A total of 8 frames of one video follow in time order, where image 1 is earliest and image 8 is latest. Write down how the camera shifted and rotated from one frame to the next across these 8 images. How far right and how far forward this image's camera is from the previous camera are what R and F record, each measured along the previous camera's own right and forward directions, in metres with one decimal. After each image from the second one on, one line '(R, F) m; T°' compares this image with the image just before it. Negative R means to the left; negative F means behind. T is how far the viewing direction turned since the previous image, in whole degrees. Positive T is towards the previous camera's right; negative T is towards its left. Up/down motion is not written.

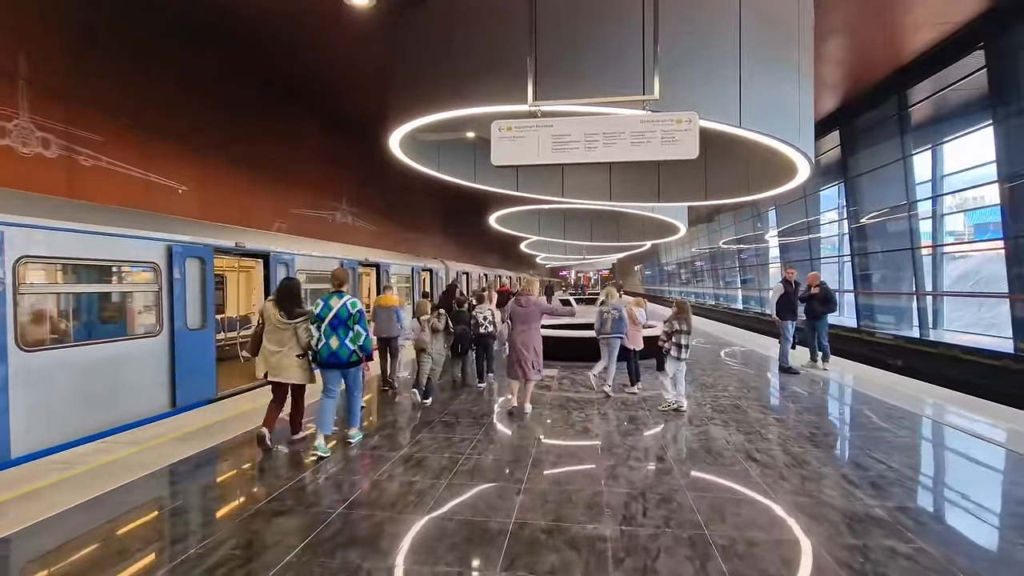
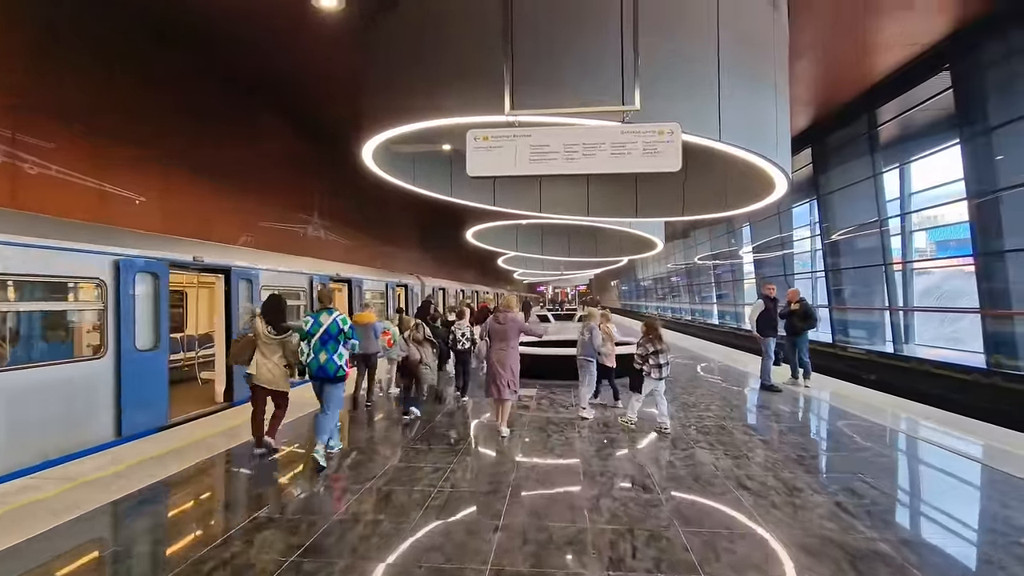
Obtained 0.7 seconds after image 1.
(0.0, +0.2) m; +2°
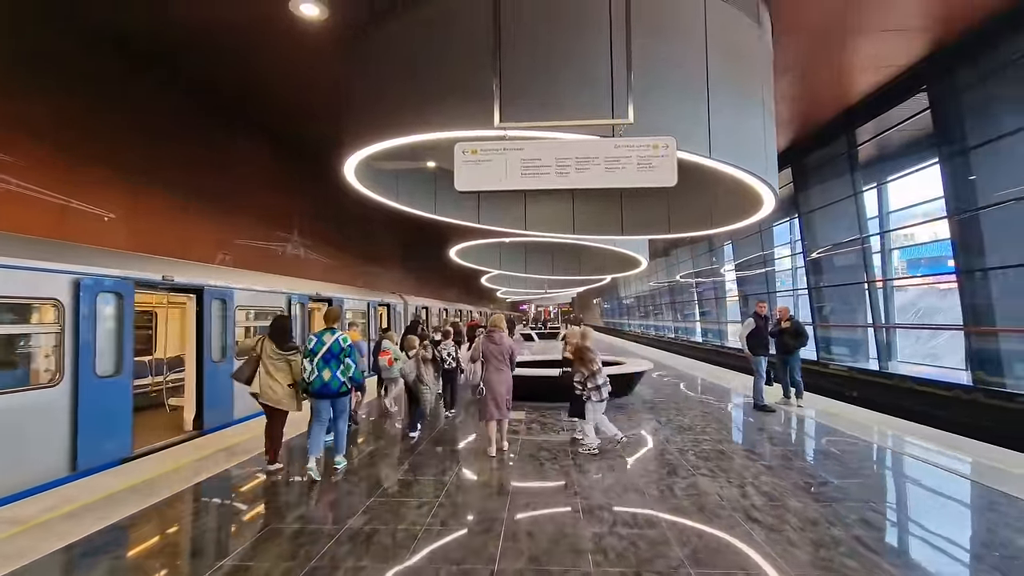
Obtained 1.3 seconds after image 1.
(-0.1, +0.2) m; +2°
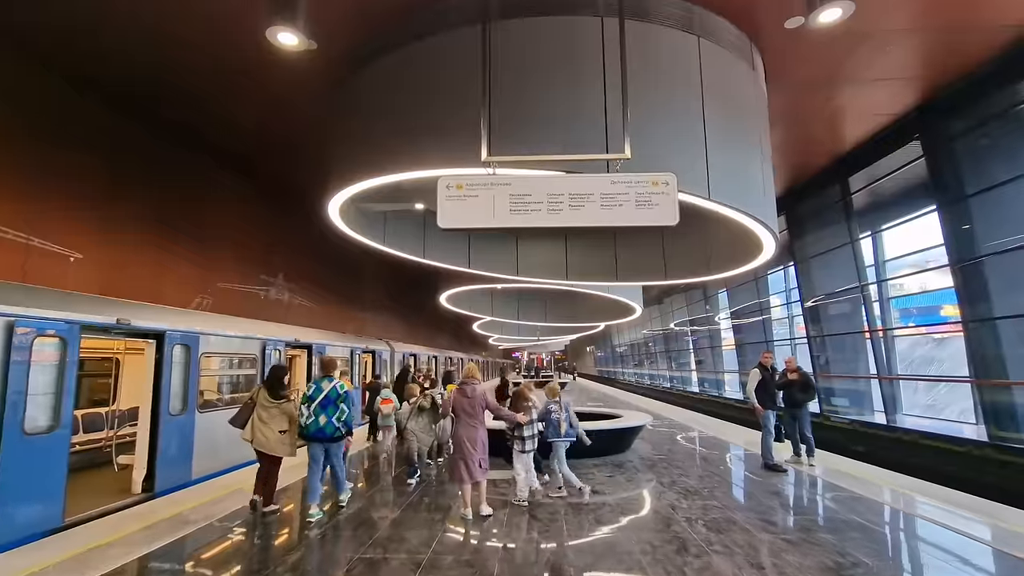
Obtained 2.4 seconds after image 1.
(0.0, +0.3) m; +1°
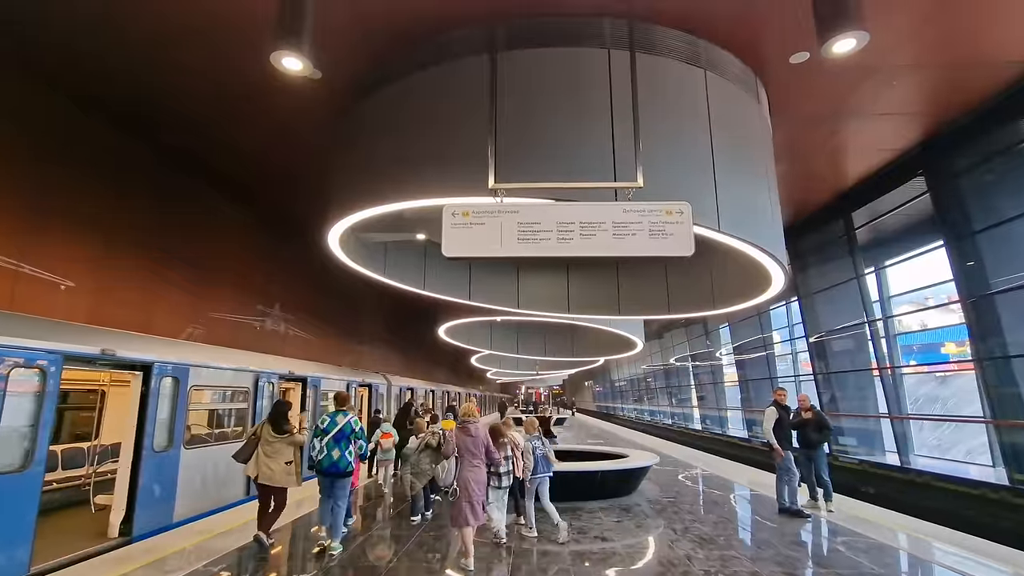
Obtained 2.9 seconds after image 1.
(-0.1, +0.2) m; 0°
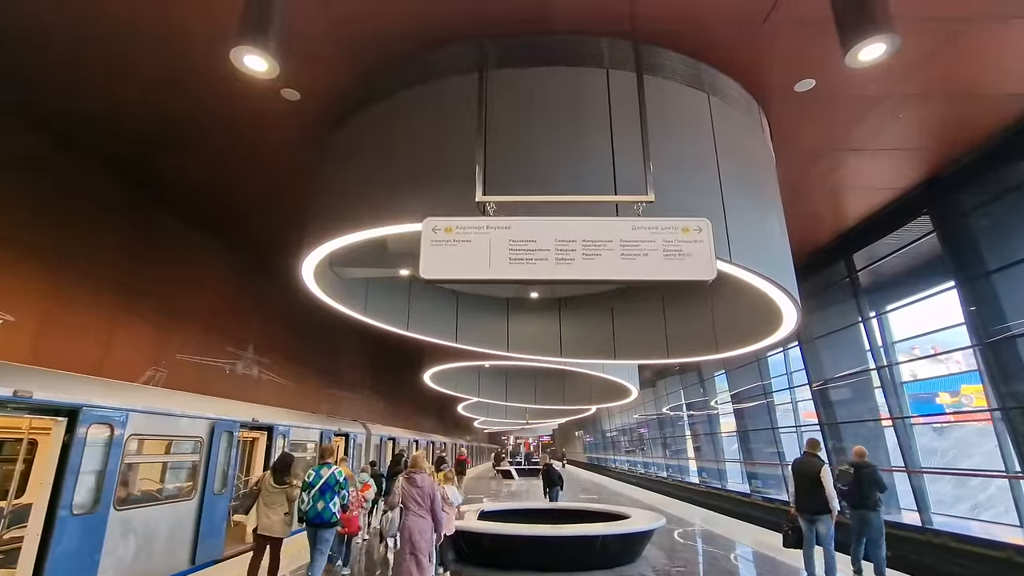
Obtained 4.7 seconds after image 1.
(0.0, +0.5) m; +1°
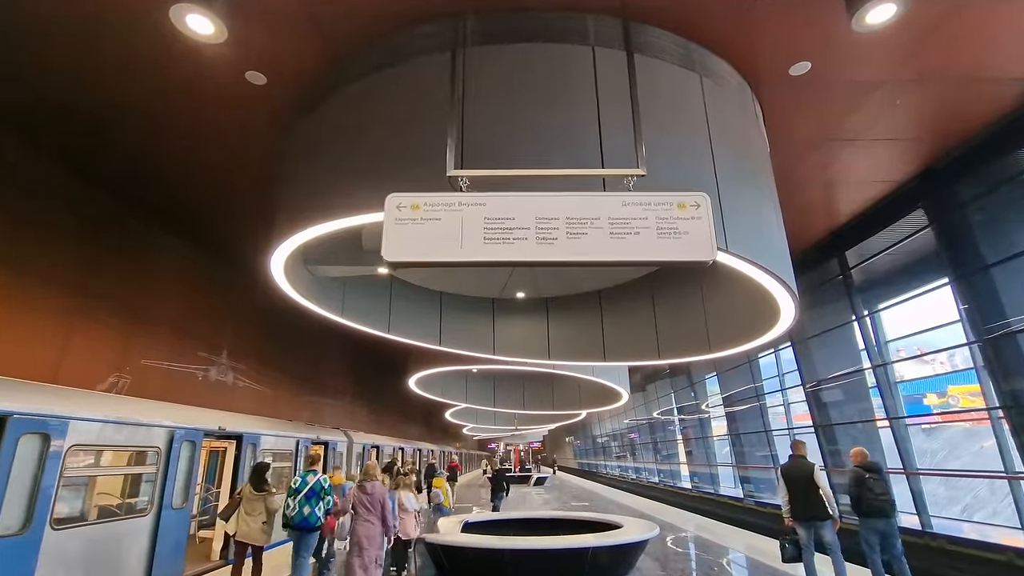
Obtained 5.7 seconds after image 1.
(+0.1, +0.3) m; +1°
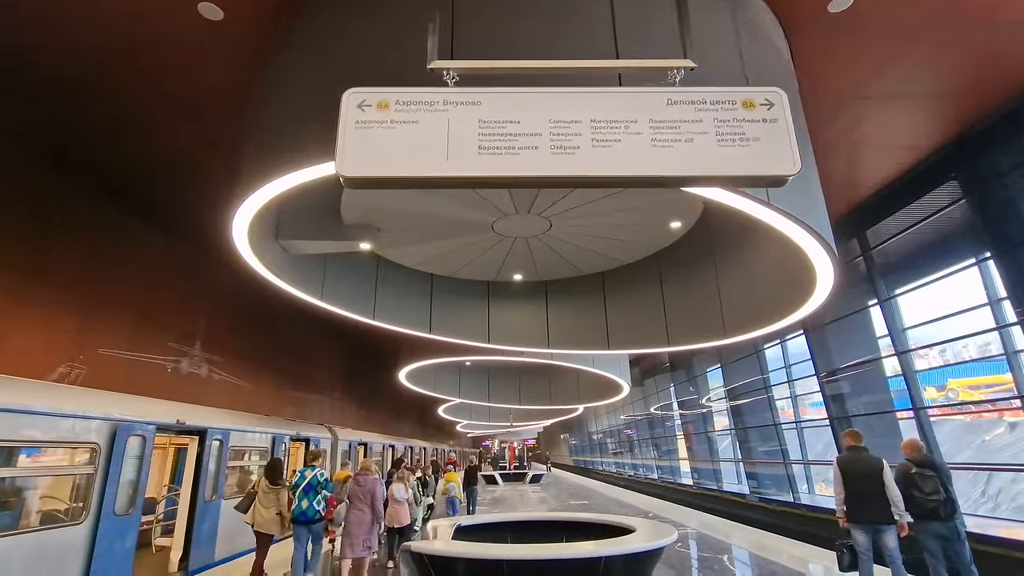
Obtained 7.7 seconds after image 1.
(0.0, +0.6) m; +1°
